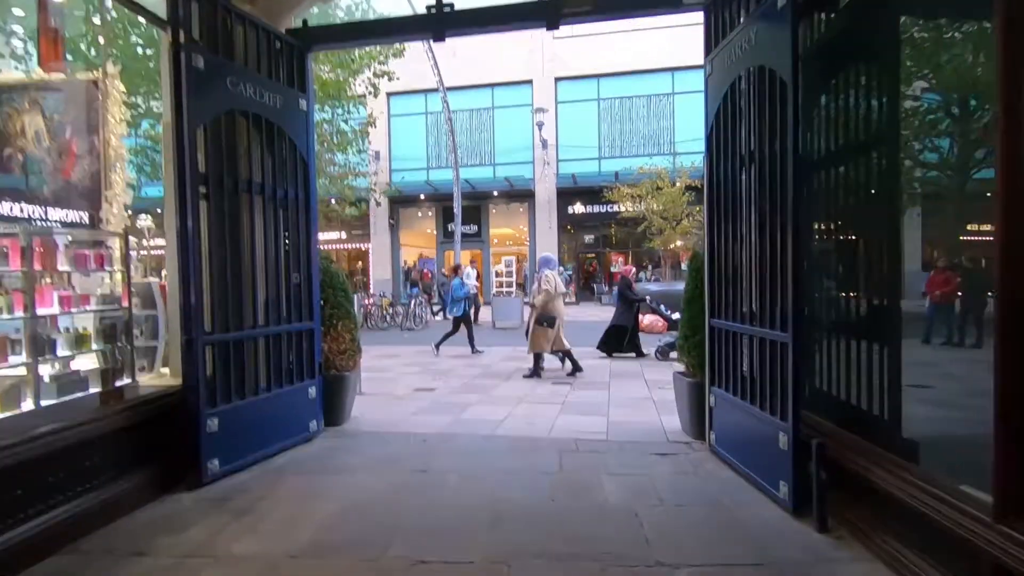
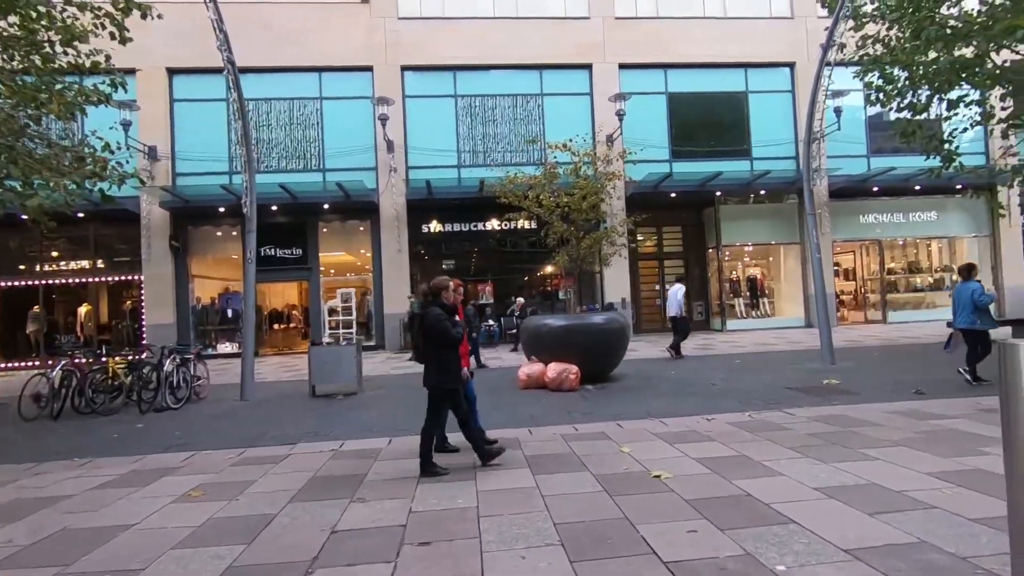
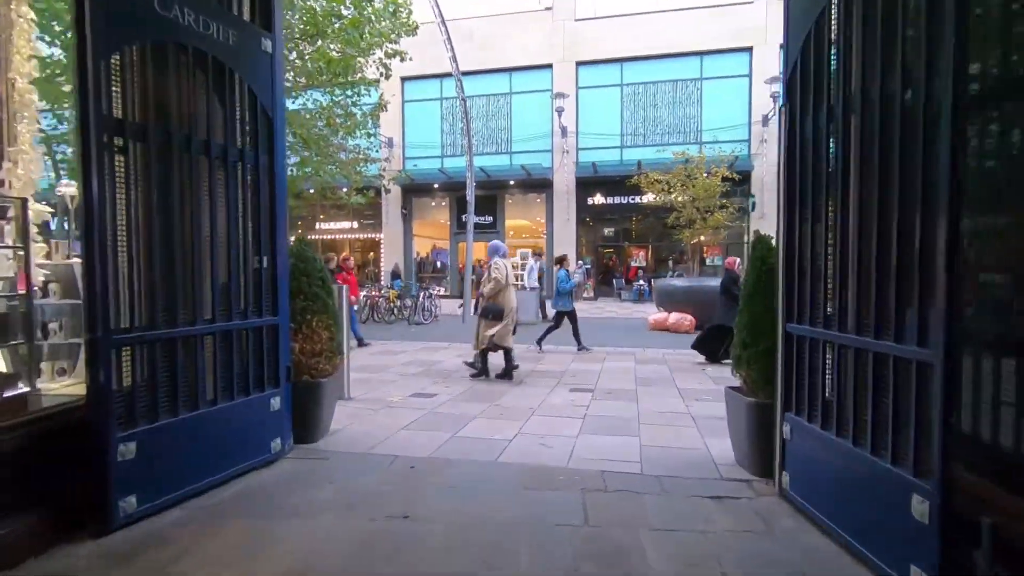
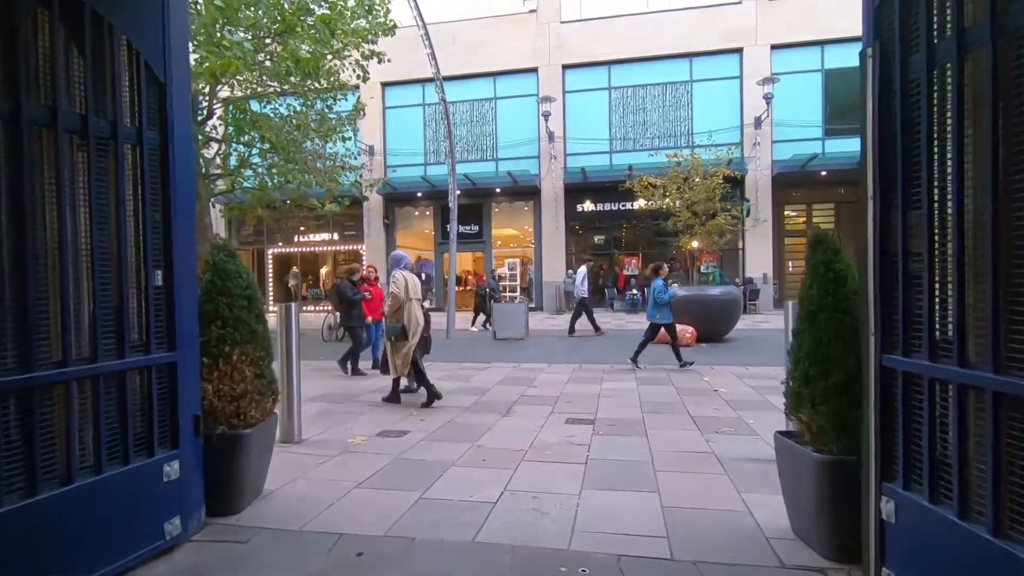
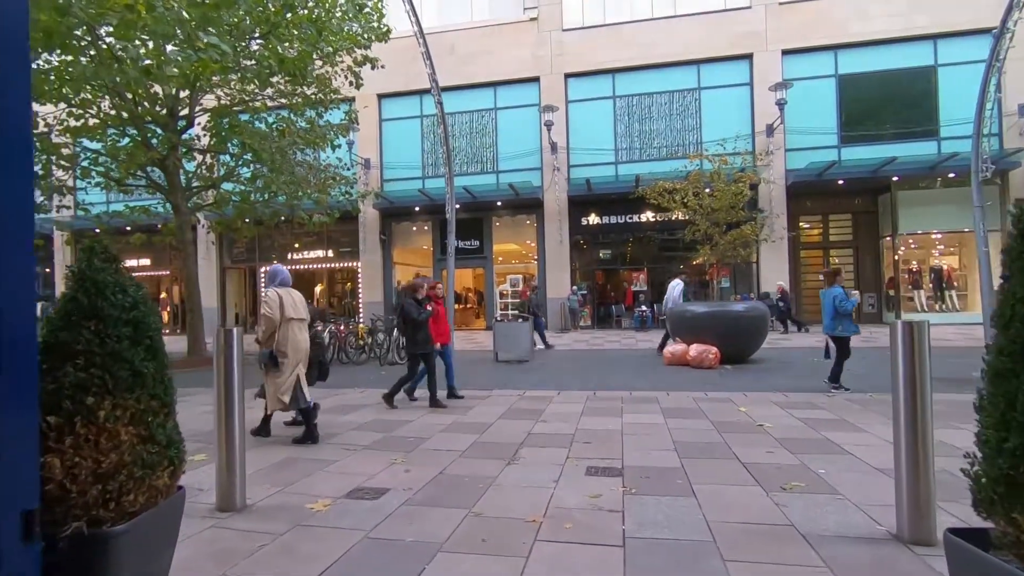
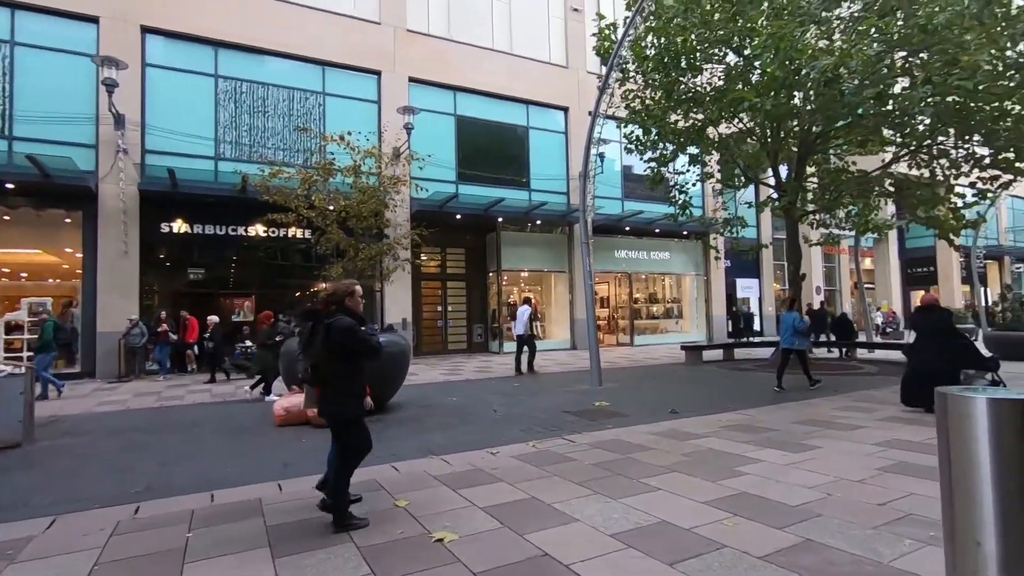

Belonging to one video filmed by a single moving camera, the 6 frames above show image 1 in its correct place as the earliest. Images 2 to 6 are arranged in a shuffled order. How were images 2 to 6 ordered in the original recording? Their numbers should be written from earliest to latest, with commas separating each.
3, 4, 5, 2, 6
